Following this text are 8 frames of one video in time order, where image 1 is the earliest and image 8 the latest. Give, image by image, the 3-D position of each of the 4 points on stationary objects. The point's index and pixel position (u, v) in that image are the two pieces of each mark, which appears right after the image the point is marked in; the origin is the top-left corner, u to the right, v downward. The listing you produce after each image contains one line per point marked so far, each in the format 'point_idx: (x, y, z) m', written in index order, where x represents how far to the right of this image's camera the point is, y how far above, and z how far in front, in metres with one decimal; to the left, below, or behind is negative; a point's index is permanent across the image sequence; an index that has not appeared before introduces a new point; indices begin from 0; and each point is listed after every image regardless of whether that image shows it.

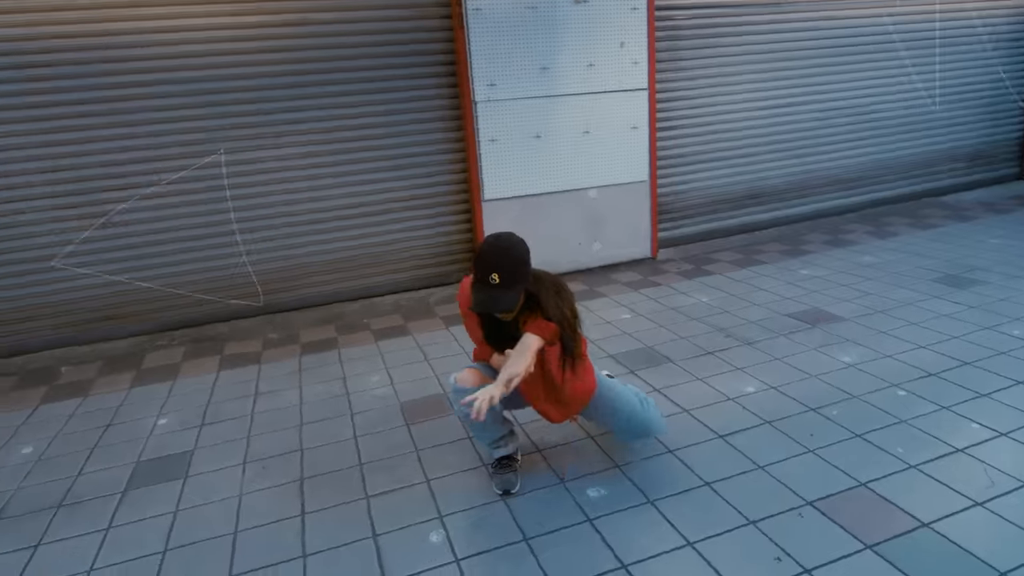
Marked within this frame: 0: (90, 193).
0: (-2.8, +0.6, +4.1) m
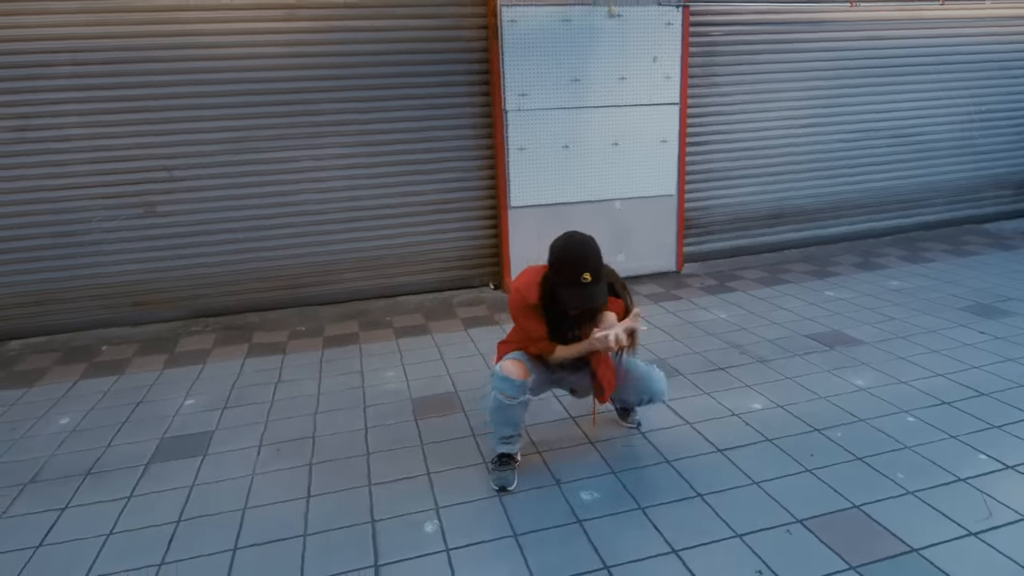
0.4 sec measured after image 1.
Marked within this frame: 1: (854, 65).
0: (-2.6, +0.7, +4.4) m
1: (+3.1, +2.0, +5.6) m
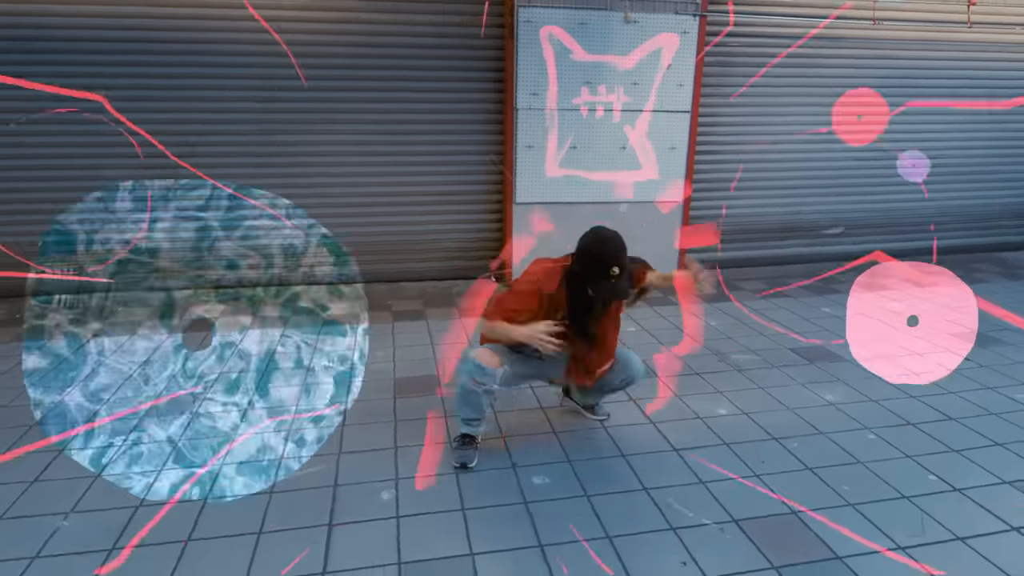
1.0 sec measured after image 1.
0: (-2.6, +1.0, +4.6) m
1: (+3.3, +1.8, +5.6) m
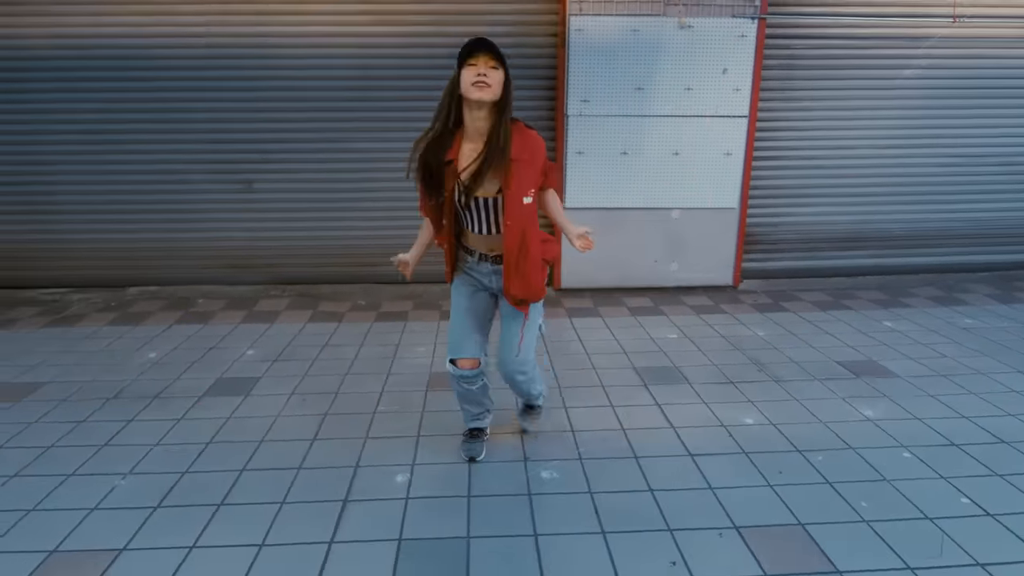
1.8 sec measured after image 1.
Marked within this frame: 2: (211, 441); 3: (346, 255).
0: (-2.2, +1.0, +5.1) m
1: (+3.7, +1.7, +5.2) m
2: (-1.4, -0.7, +2.9) m
3: (-1.4, +0.3, +5.3) m
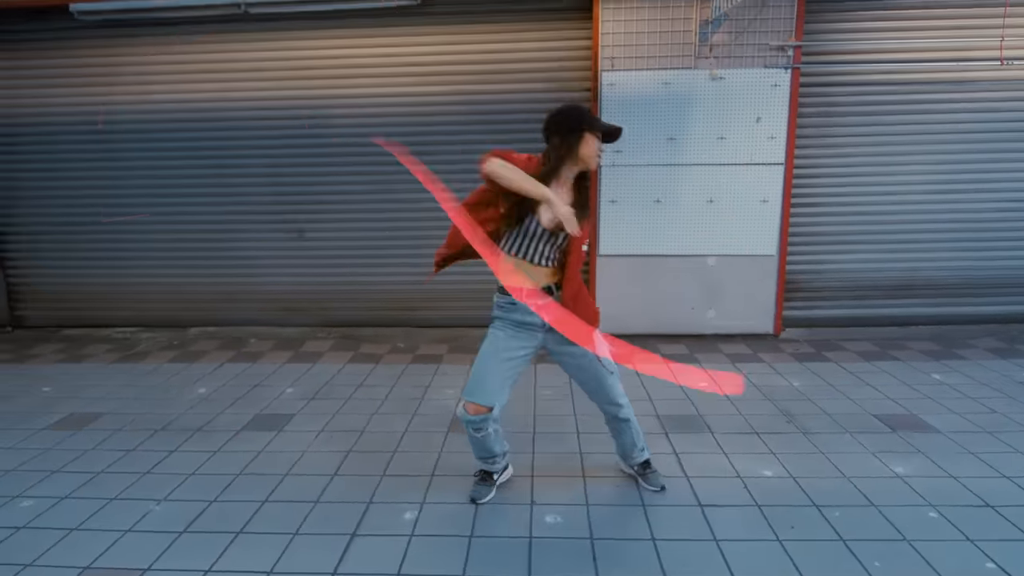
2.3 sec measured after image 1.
0: (-1.9, +0.7, +5.5) m
1: (+4.0, +1.3, +5.0) m
2: (-1.4, -0.9, +3.1) m
3: (-1.1, -0.1, +5.6) m
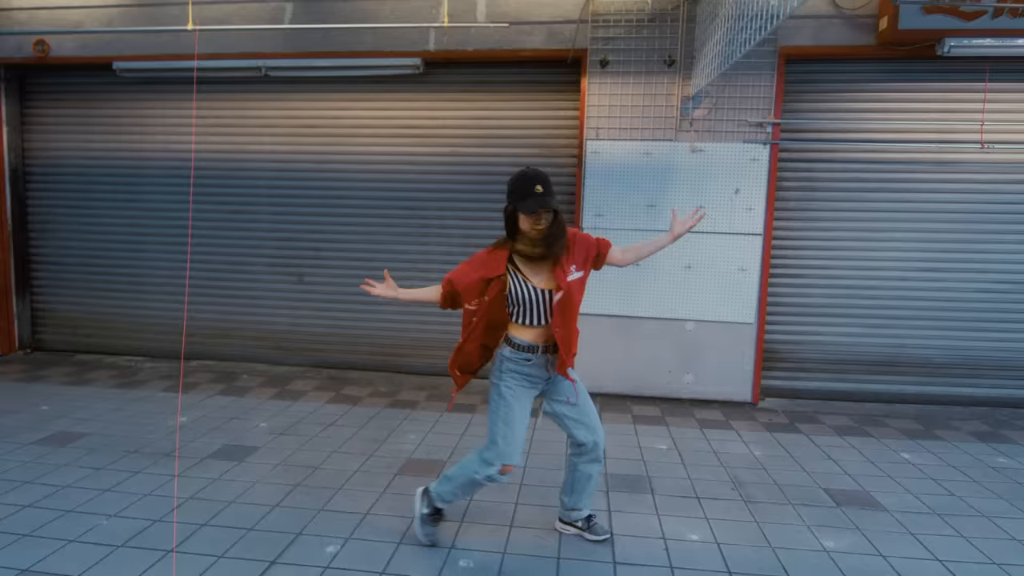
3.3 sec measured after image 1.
0: (-2.0, +0.3, +5.8) m
1: (+3.9, +0.6, +5.0) m
2: (-1.7, -1.1, +3.3) m
3: (-1.3, -0.5, +5.8) m
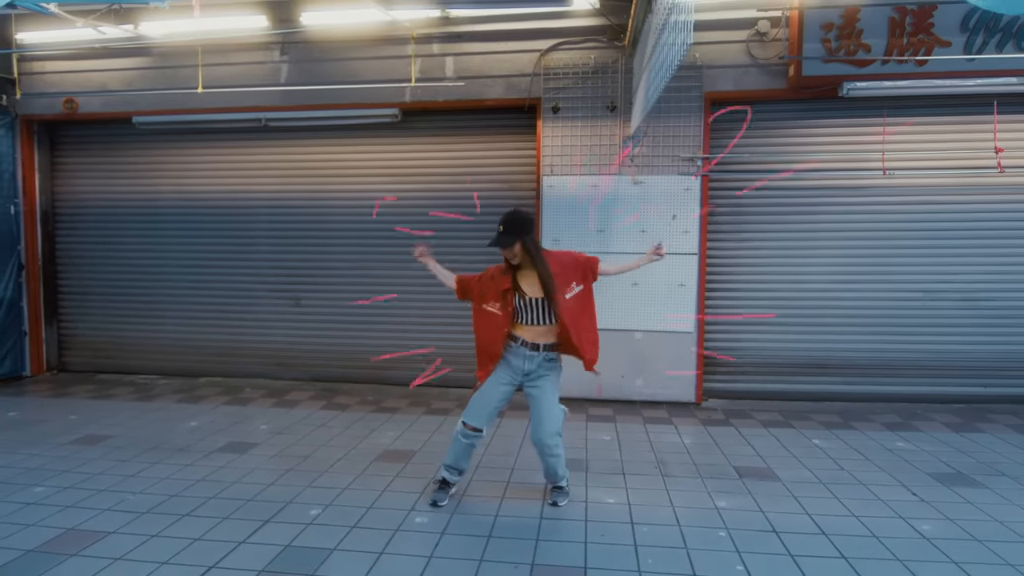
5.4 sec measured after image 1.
0: (-2.3, 0.0, +6.5) m
1: (+3.6, +0.5, +5.8) m
2: (-2.0, -1.2, +4.0) m
3: (-1.5, -0.8, +6.5) m
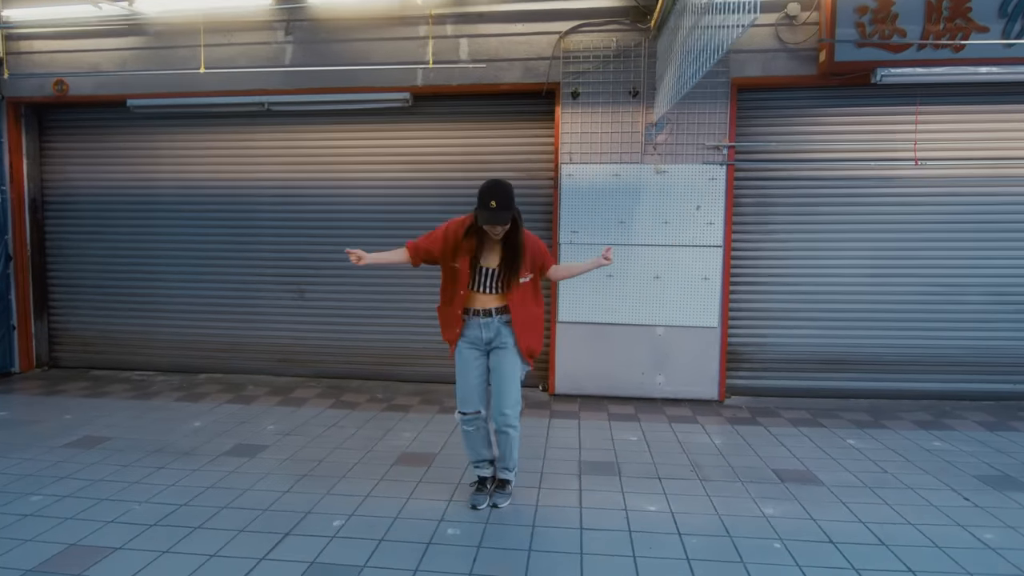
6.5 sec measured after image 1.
0: (-2.2, +0.1, +6.3) m
1: (+3.8, +0.6, +5.6) m
2: (-1.8, -1.2, +3.7) m
3: (-1.4, -0.7, +6.3) m
